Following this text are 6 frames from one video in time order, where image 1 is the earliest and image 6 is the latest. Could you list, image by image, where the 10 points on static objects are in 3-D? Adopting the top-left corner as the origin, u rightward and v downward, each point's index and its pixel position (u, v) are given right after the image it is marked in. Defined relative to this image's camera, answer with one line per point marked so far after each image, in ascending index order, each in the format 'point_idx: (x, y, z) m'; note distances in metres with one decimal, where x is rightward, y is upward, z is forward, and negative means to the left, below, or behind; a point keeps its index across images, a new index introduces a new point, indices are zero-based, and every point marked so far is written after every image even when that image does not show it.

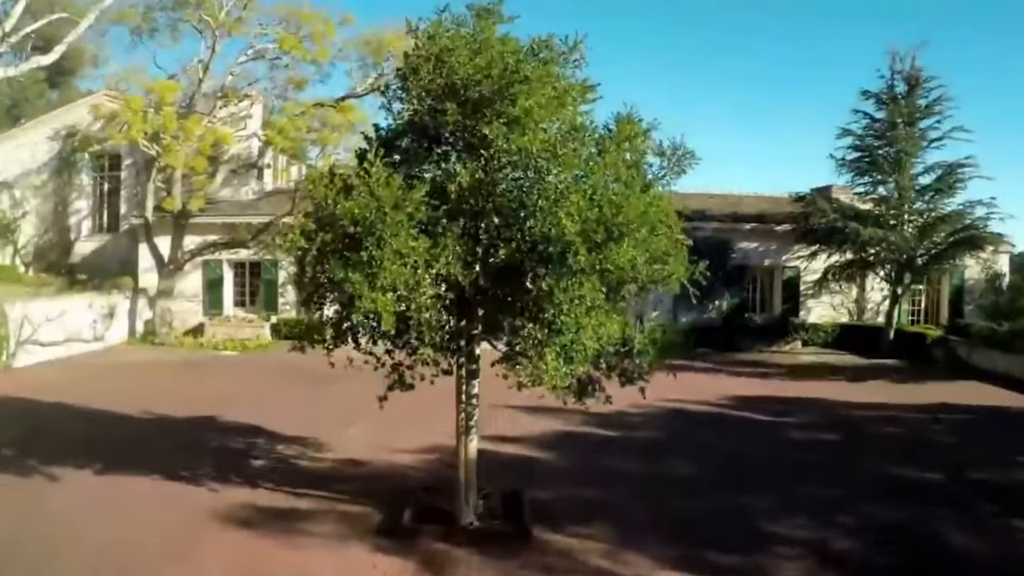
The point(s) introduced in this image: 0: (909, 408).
0: (+6.3, -2.0, +11.4) m
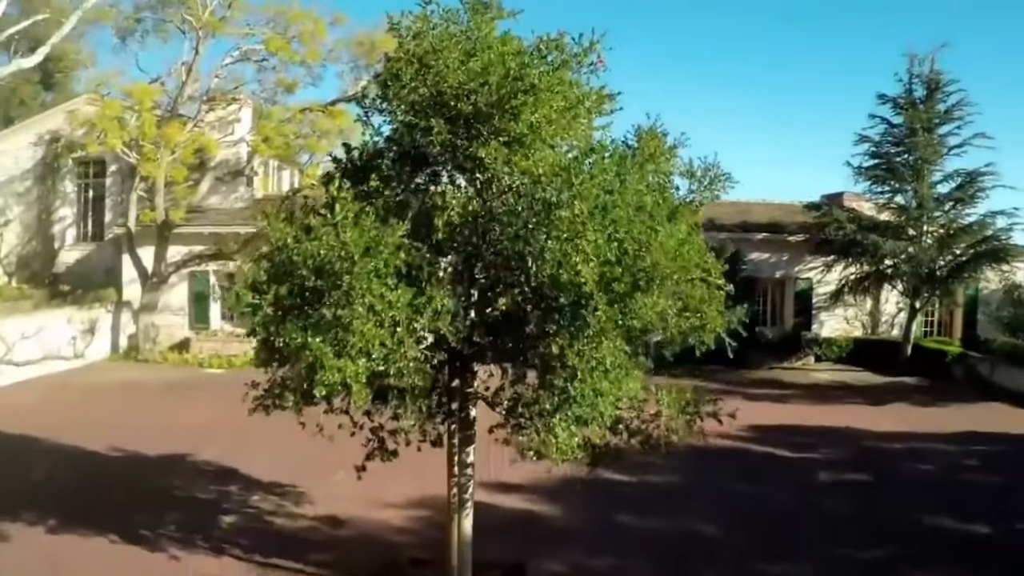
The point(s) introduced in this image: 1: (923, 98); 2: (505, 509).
0: (+6.3, -2.2, +10.6) m
1: (+9.2, +4.3, +16.0) m
2: (-0.1, -2.0, +6.4) m
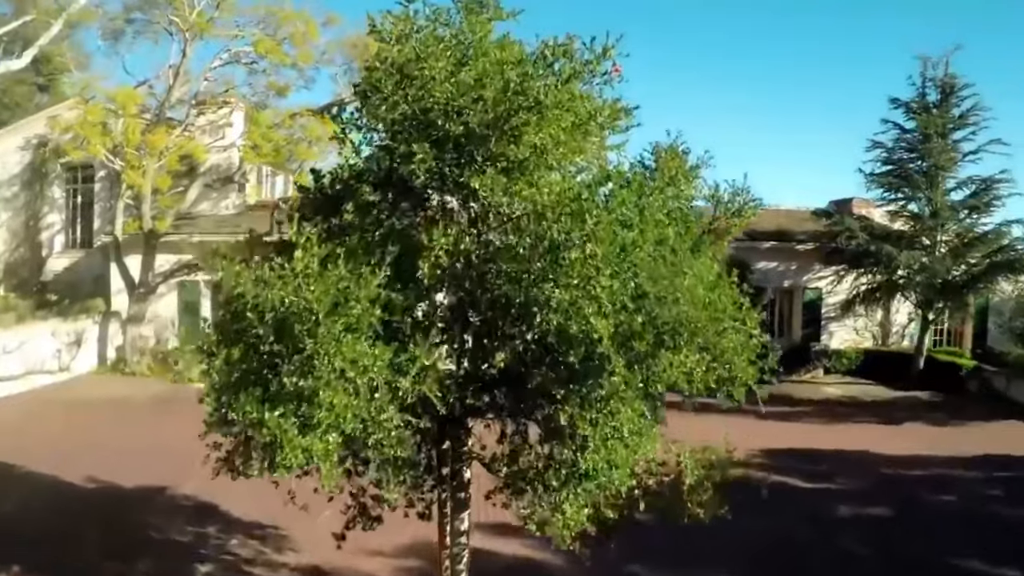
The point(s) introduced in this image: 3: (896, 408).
0: (+6.3, -2.5, +10.1) m
1: (+9.2, +4.0, +15.5) m
2: (-0.1, -2.2, +5.9) m
3: (+7.4, -2.3, +13.9) m
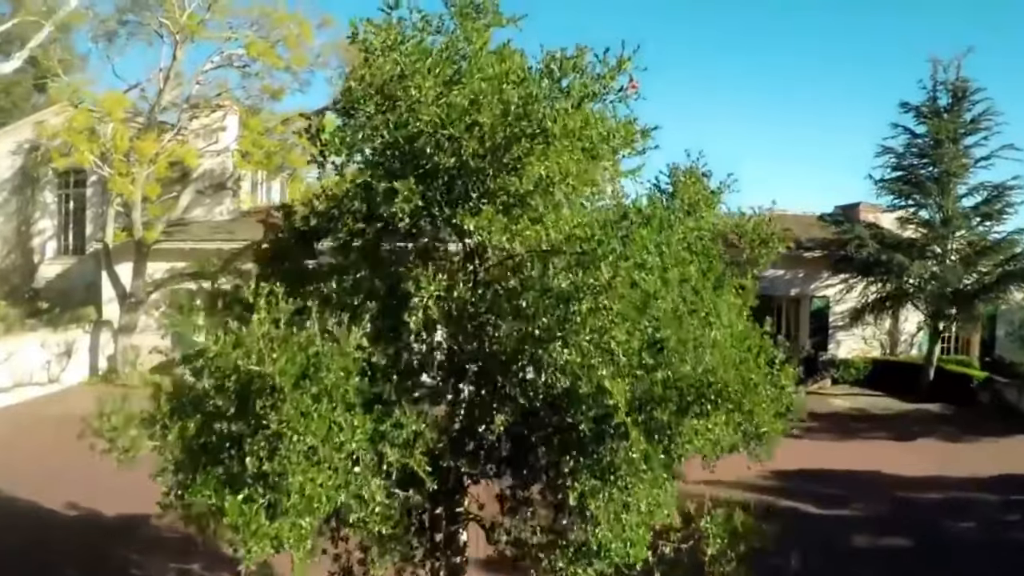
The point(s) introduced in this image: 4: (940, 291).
0: (+6.3, -2.7, +9.7) m
1: (+9.2, +3.8, +15.1) m
2: (-0.1, -2.4, +5.5) m
3: (+7.4, -2.5, +13.5) m
4: (+8.9, -0.1, +14.9) m
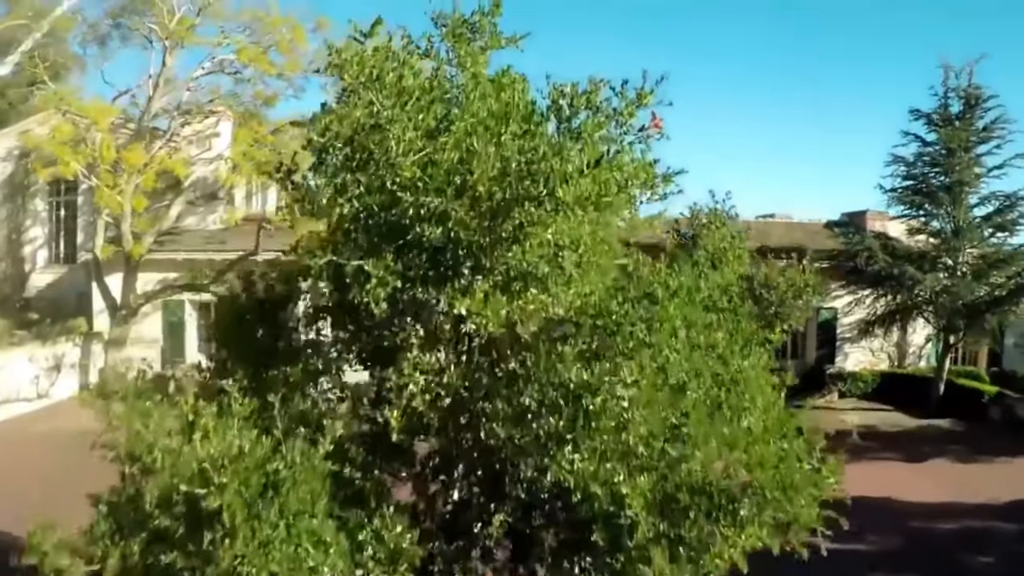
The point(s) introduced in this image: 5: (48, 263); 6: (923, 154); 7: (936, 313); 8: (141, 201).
0: (+6.3, -2.9, +9.3) m
1: (+9.2, +3.6, +14.7) m
2: (-0.1, -2.6, +5.1) m
3: (+7.4, -2.8, +13.1) m
4: (+8.9, -0.3, +14.5) m
5: (-12.3, +0.6, +19.0) m
6: (+8.6, +2.8, +15.0) m
7: (+8.8, -0.5, +14.9) m
8: (-7.2, +1.8, +14.2) m
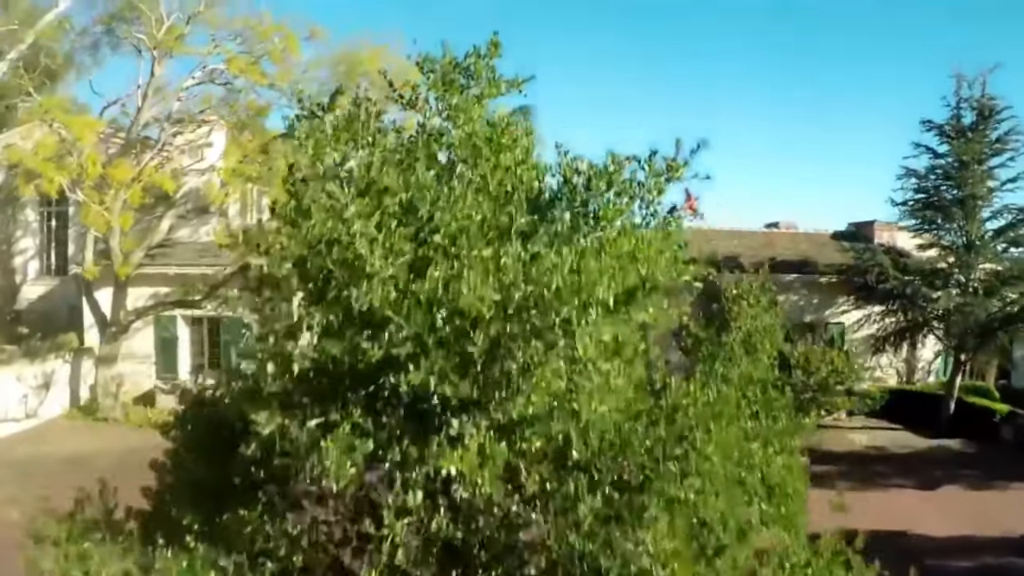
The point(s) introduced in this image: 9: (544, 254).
0: (+6.3, -3.2, +8.9) m
1: (+9.2, +3.3, +14.4) m
2: (-0.1, -3.0, +4.7) m
3: (+7.4, -3.1, +12.7) m
4: (+8.9, -0.7, +14.1) m
5: (-12.3, +0.3, +18.6) m
6: (+8.6, +2.5, +14.6) m
7: (+8.8, -0.9, +14.5) m
8: (-7.2, +1.5, +13.8) m
9: (+0.1, +0.1, +2.0) m
